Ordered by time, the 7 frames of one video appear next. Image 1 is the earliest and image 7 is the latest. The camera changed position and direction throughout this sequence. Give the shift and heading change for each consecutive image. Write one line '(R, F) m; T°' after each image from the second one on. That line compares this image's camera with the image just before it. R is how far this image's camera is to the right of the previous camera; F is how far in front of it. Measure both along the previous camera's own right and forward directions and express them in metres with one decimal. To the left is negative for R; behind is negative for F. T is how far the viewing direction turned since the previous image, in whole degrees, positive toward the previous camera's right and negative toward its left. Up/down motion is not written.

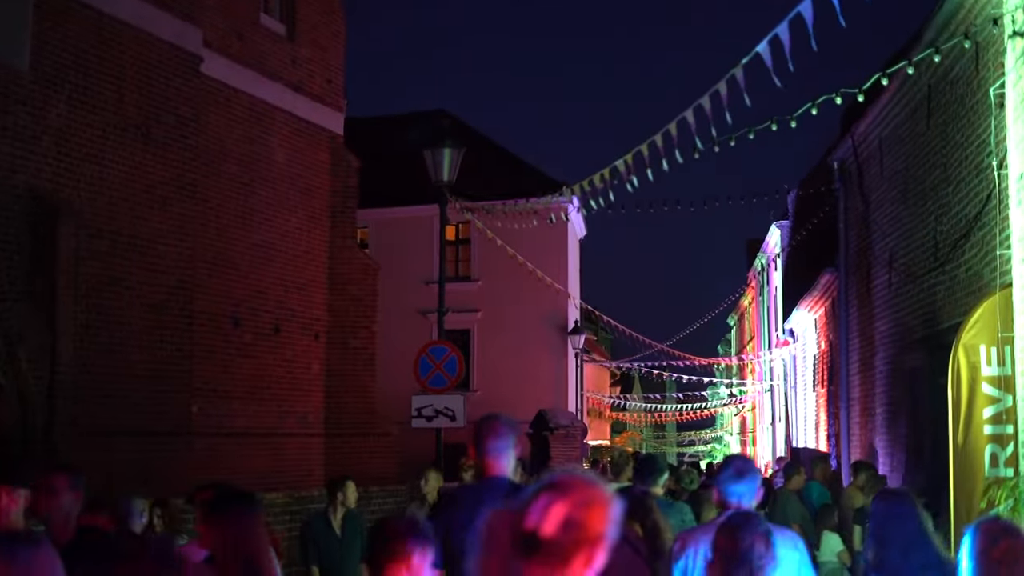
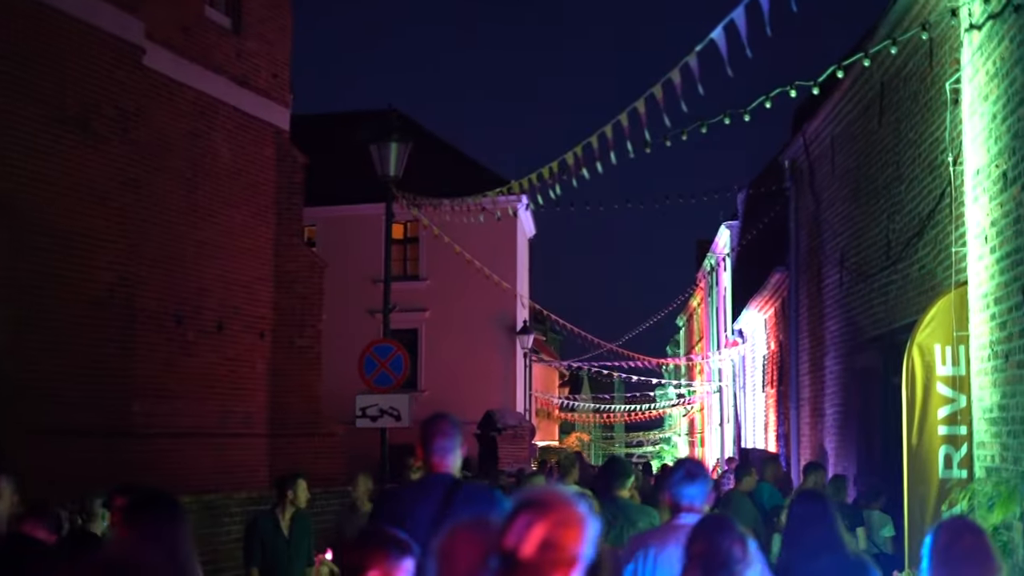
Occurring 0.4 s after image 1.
(0.0, +0.2) m; +3°
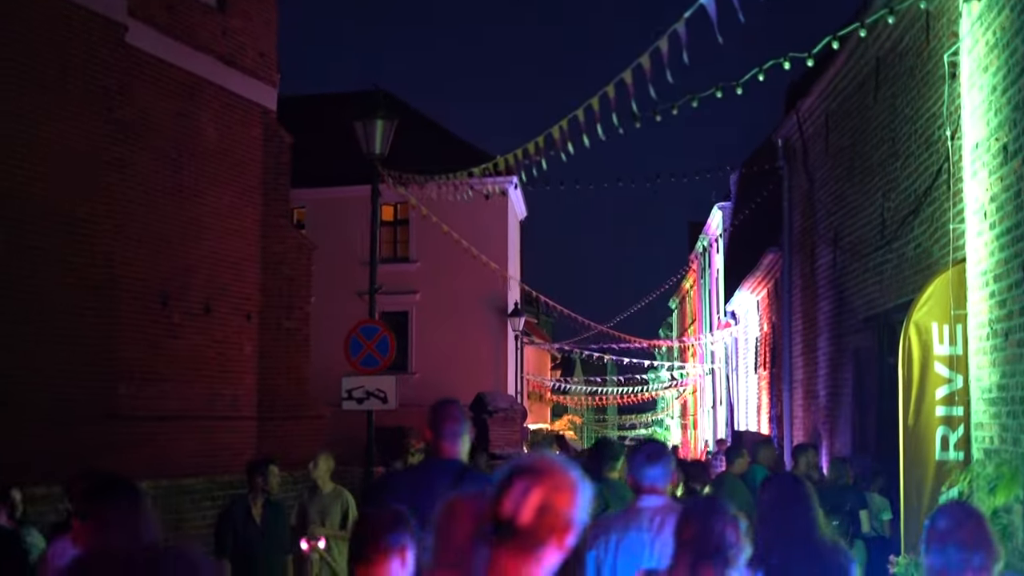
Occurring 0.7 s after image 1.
(0.0, +0.2) m; 0°
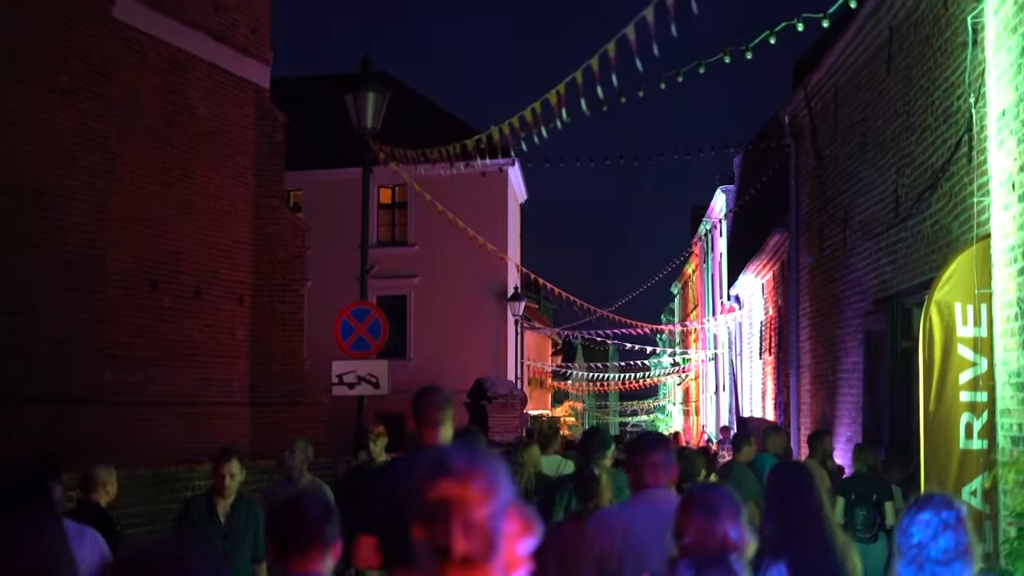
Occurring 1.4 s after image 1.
(0.0, +0.4) m; 0°
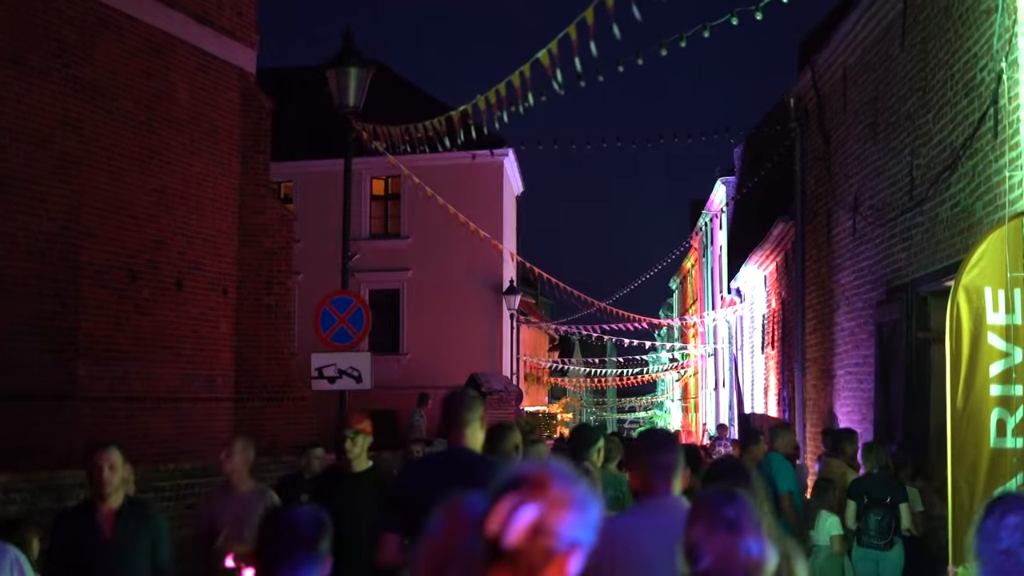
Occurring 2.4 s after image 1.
(+0.1, +0.5) m; 0°
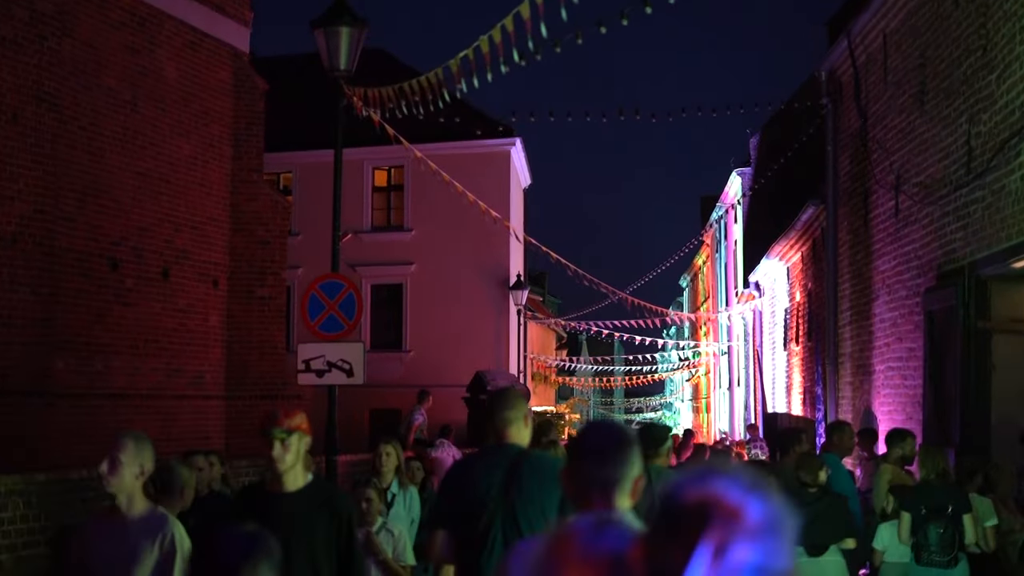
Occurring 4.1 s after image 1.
(0.0, +0.9) m; 0°
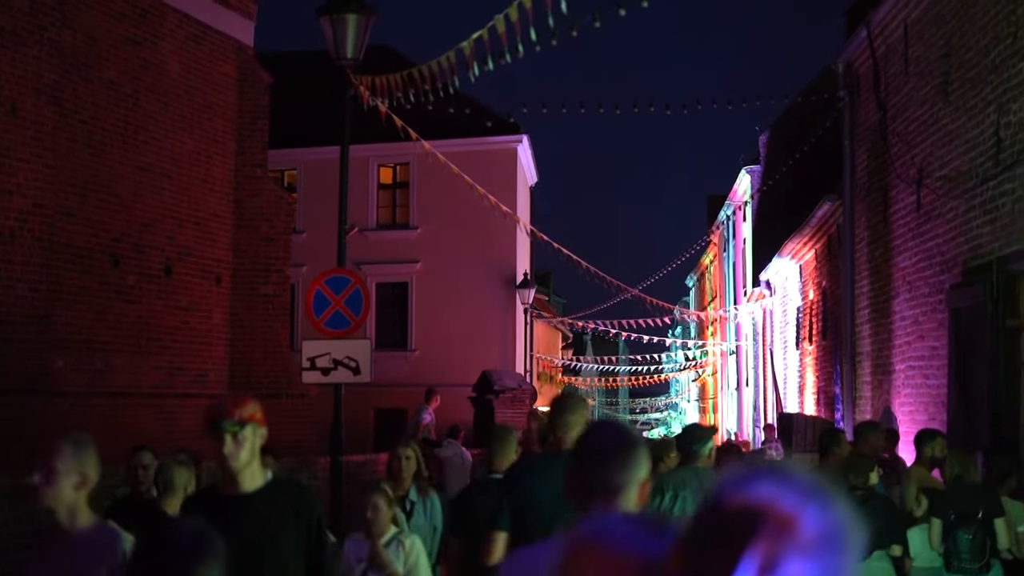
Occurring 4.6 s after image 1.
(-0.1, +0.2) m; 0°
